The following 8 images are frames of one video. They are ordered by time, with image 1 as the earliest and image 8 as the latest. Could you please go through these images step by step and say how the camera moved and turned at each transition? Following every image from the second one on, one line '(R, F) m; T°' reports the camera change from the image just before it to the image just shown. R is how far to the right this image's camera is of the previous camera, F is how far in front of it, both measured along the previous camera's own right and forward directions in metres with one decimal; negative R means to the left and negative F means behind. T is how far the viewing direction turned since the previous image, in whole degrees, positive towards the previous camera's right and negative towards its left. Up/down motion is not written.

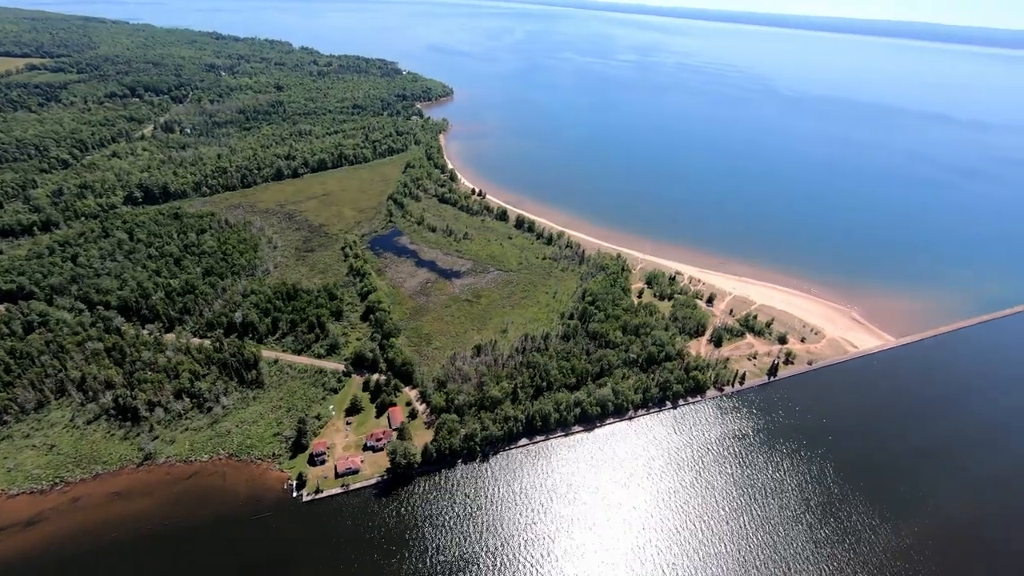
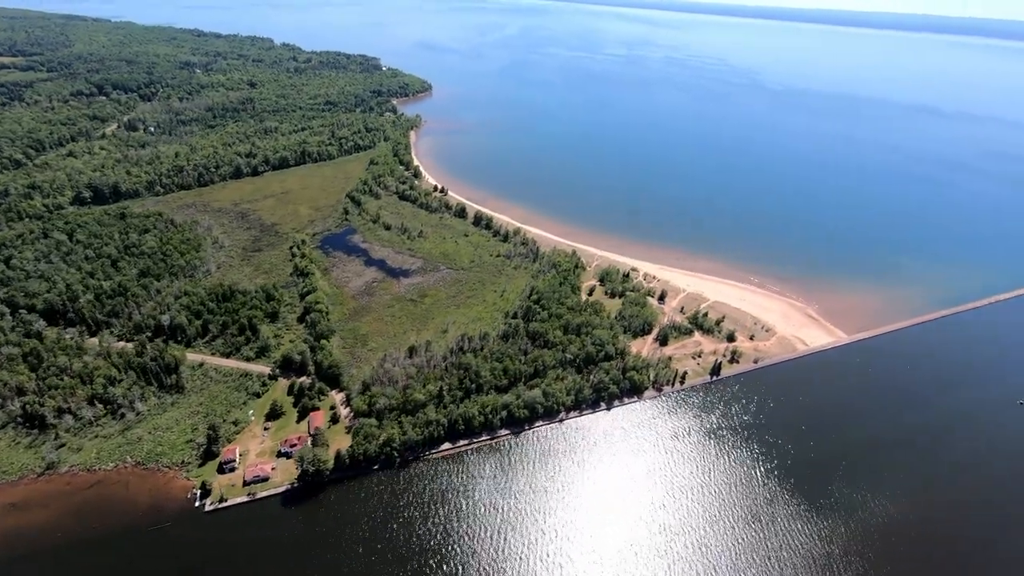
(+6.6, +1.3) m; 0°
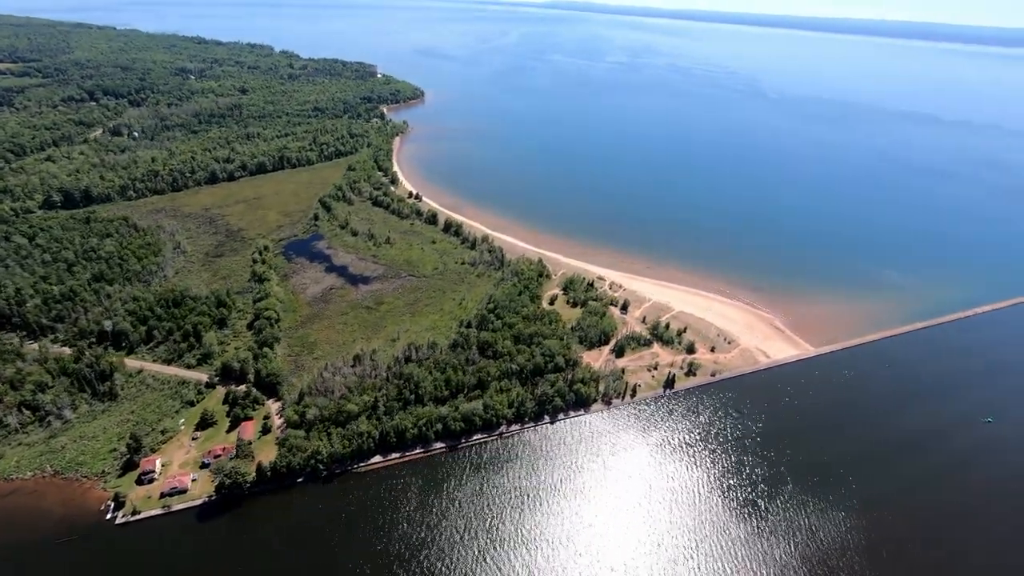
(+5.9, +1.2) m; -1°
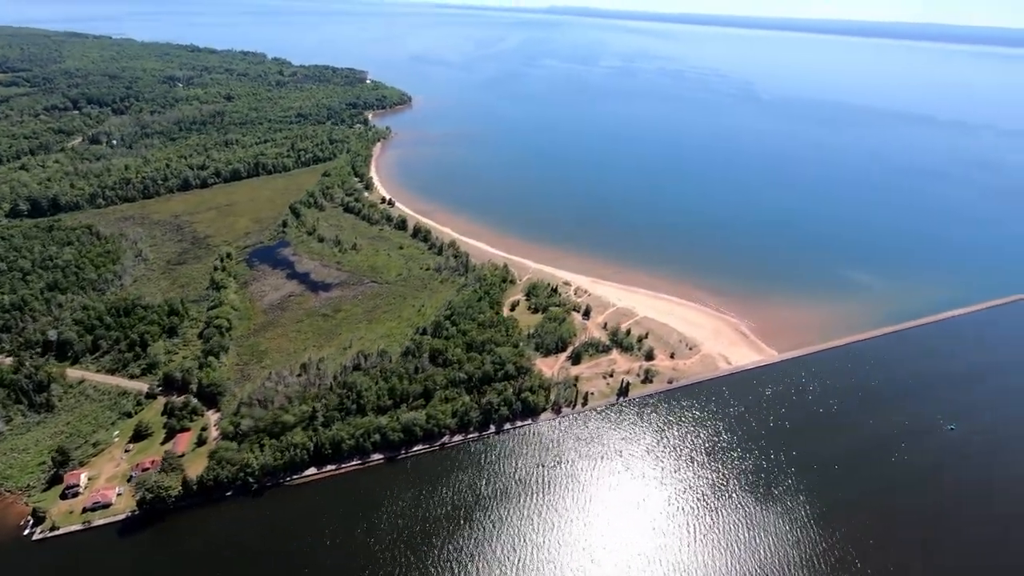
(+5.3, +0.9) m; 0°
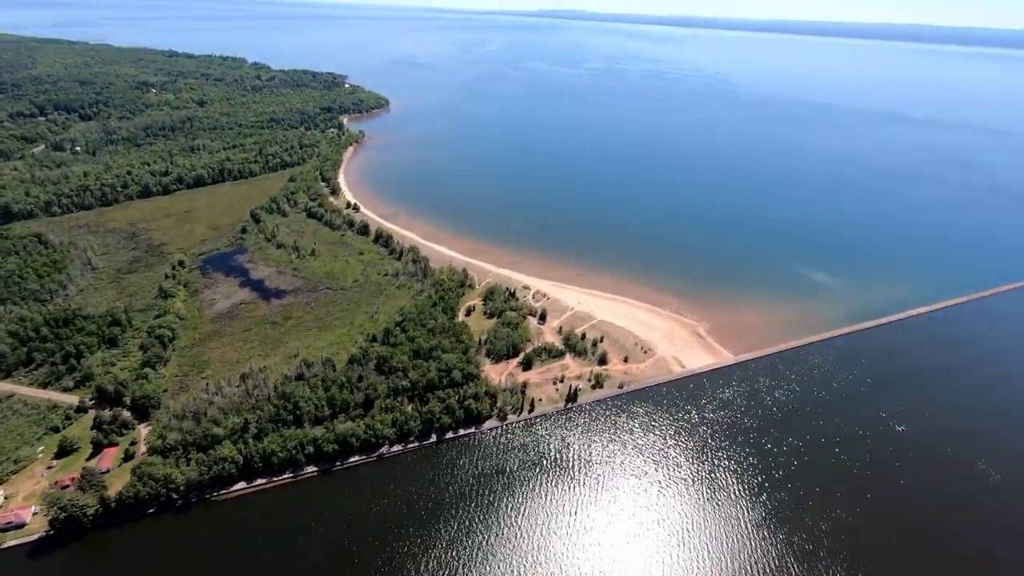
(+4.7, +0.8) m; +1°
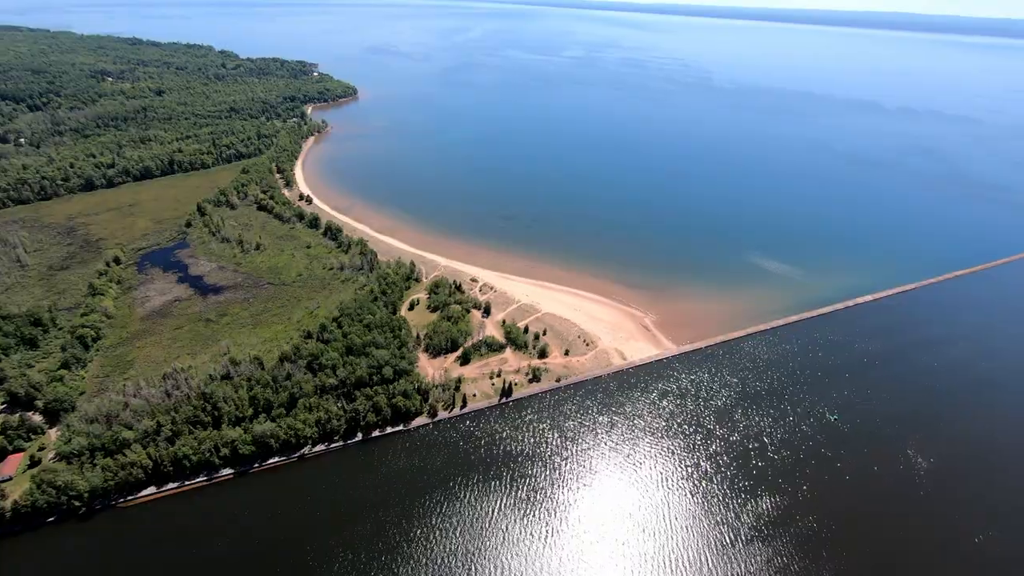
(+5.3, +0.9) m; +1°
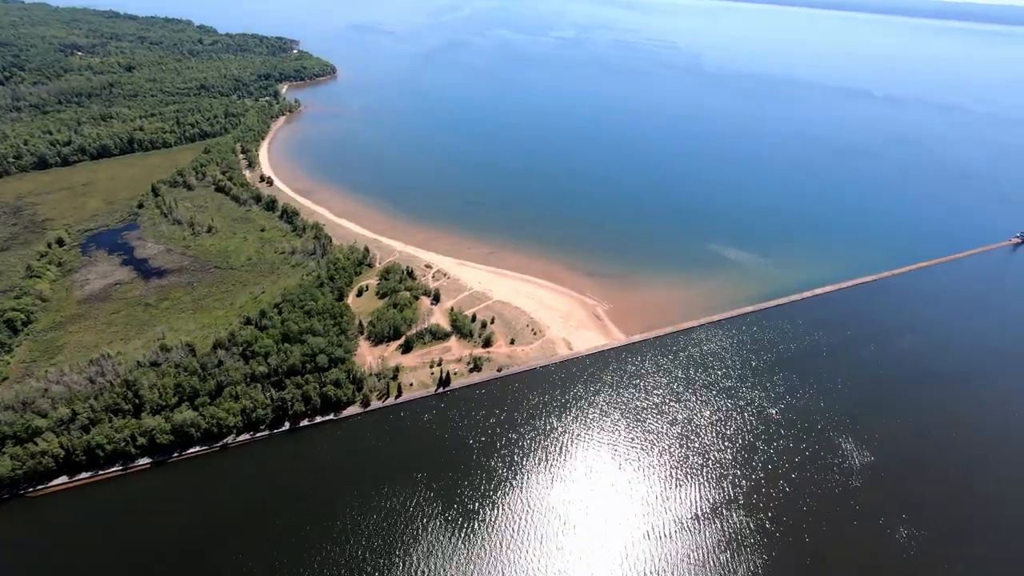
(+5.3, +1.1) m; 0°
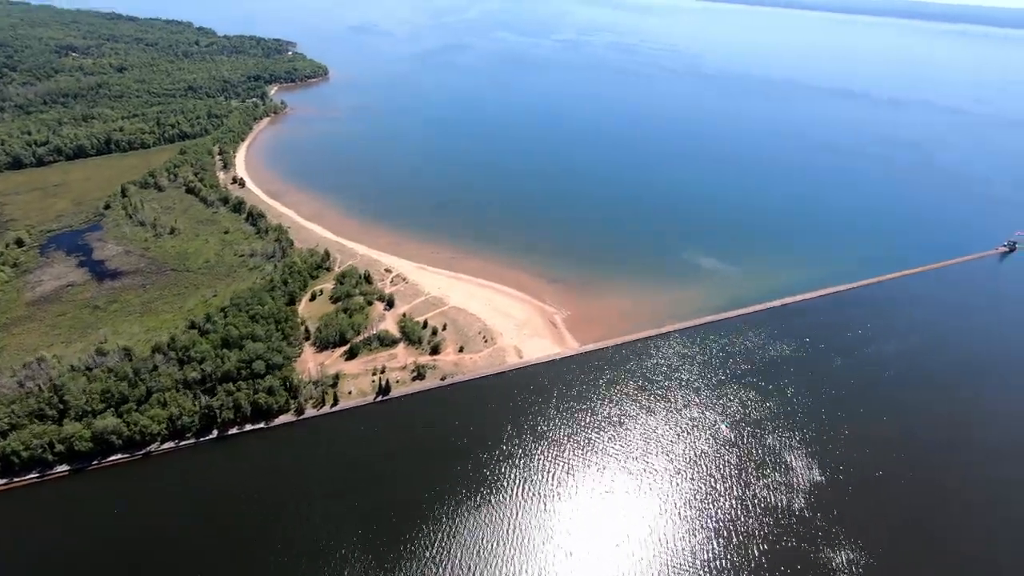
(+5.9, +1.2) m; -1°
